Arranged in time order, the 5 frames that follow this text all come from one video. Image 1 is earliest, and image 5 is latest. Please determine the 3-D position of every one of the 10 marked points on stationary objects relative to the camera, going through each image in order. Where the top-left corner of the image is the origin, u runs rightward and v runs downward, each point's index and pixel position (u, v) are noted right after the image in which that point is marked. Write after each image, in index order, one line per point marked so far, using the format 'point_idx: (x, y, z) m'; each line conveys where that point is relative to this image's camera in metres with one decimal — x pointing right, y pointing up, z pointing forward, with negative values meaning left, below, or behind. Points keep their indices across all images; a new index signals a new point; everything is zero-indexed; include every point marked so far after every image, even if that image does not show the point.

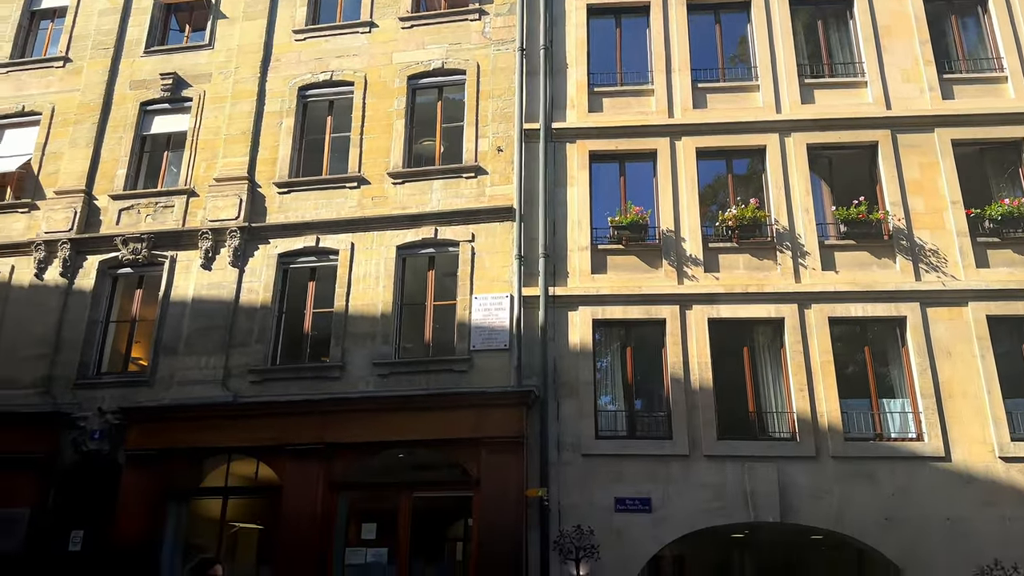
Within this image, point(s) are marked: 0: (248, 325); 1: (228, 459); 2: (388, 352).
0: (-4.6, -0.7, +13.8) m
1: (-4.6, -2.8, +12.9) m
2: (-2.1, -1.1, +13.2) m
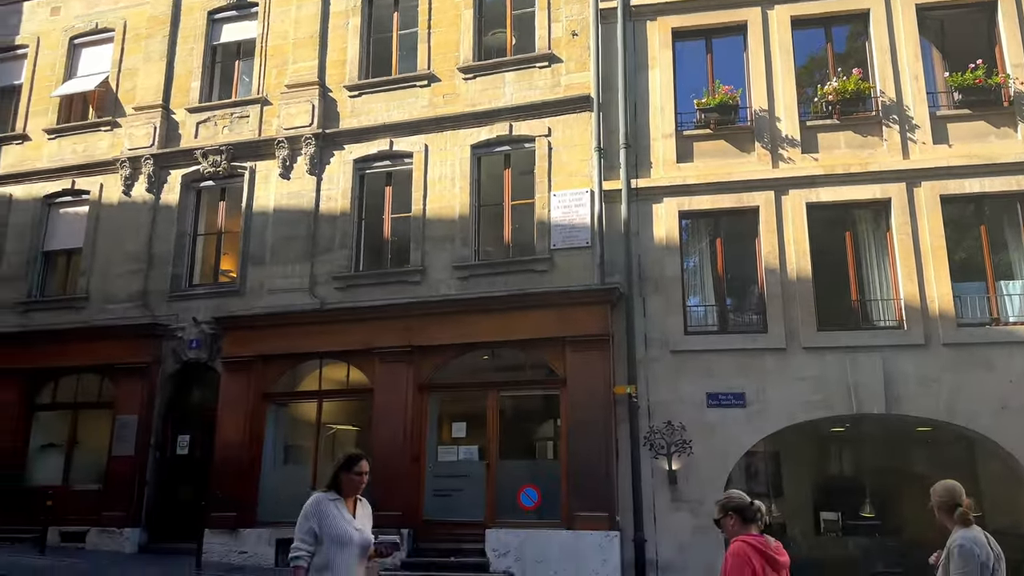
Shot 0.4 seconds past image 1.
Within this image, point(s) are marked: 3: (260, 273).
0: (-3.2, +1.0, +13.8) m
1: (-3.2, -1.3, +13.1) m
2: (-0.7, +0.6, +12.9) m
3: (-4.5, +0.3, +13.9) m
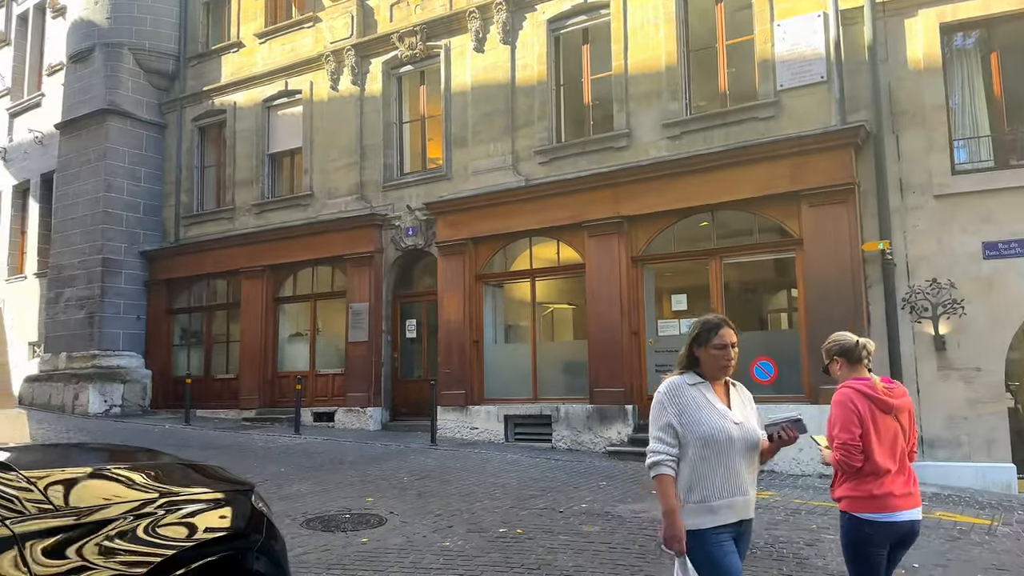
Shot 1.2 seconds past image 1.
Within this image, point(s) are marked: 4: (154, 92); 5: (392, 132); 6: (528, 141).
0: (+0.3, +3.1, +13.0) m
1: (+0.3, +0.8, +12.7) m
2: (+2.5, +2.6, +11.6) m
3: (-0.8, +2.3, +13.6) m
4: (-7.9, +4.4, +17.5) m
5: (-2.2, +2.9, +14.6) m
6: (+0.3, +2.4, +13.0) m
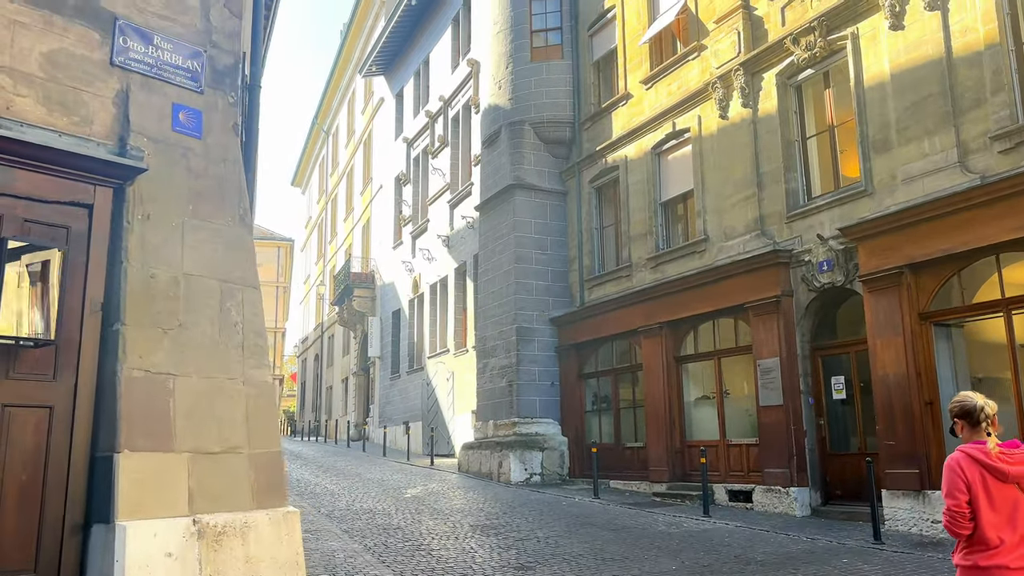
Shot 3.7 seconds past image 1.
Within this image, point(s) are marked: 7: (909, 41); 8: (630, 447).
0: (+5.7, +2.6, +9.6) m
1: (+5.7, +0.3, +9.2) m
2: (+6.8, +2.5, +7.3) m
3: (+5.1, +1.7, +10.6) m
4: (+1.0, +2.9, +17.8) m
5: (+4.4, +2.1, +12.3) m
6: (+5.7, +2.0, +9.6) m
7: (+5.3, +3.3, +10.5) m
8: (+2.2, -3.0, +14.9) m
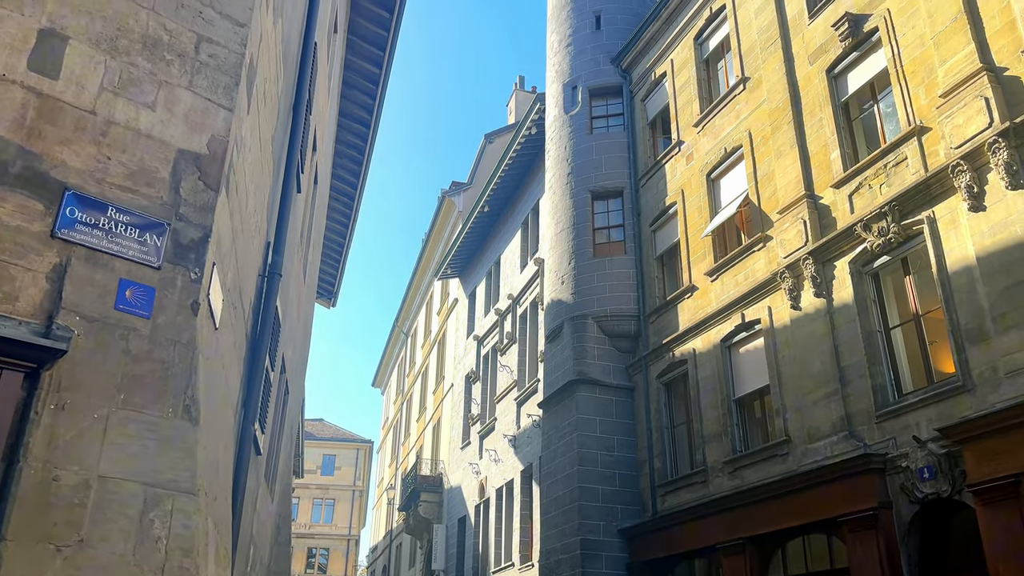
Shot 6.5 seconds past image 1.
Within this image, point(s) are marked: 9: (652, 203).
0: (+6.2, +0.4, +8.6) m
1: (+6.1, -1.7, +7.6) m
2: (+7.1, +0.8, +6.2) m
3: (+5.7, -0.7, +9.4) m
4: (+2.3, -1.5, +17.0) m
5: (+5.2, -0.8, +11.1) m
6: (+6.2, -0.2, +8.4) m
7: (+5.9, +0.8, +9.6) m
8: (+3.2, -6.4, +12.6) m
9: (+3.1, +1.9, +17.5) m
